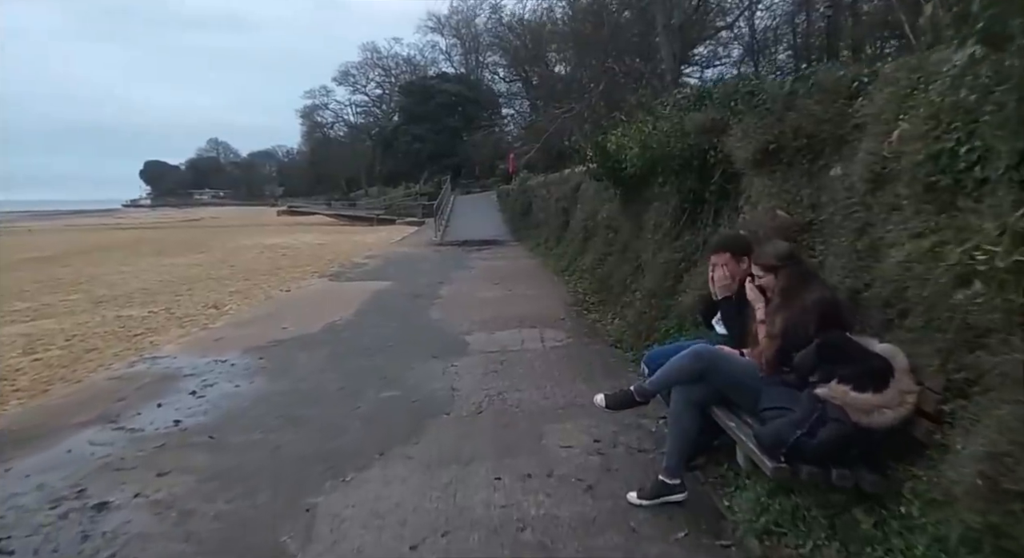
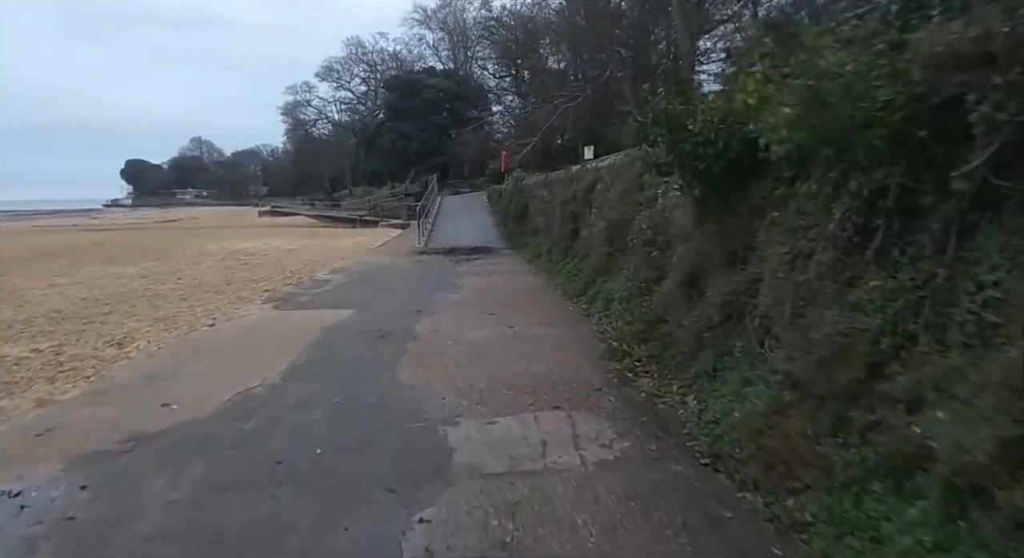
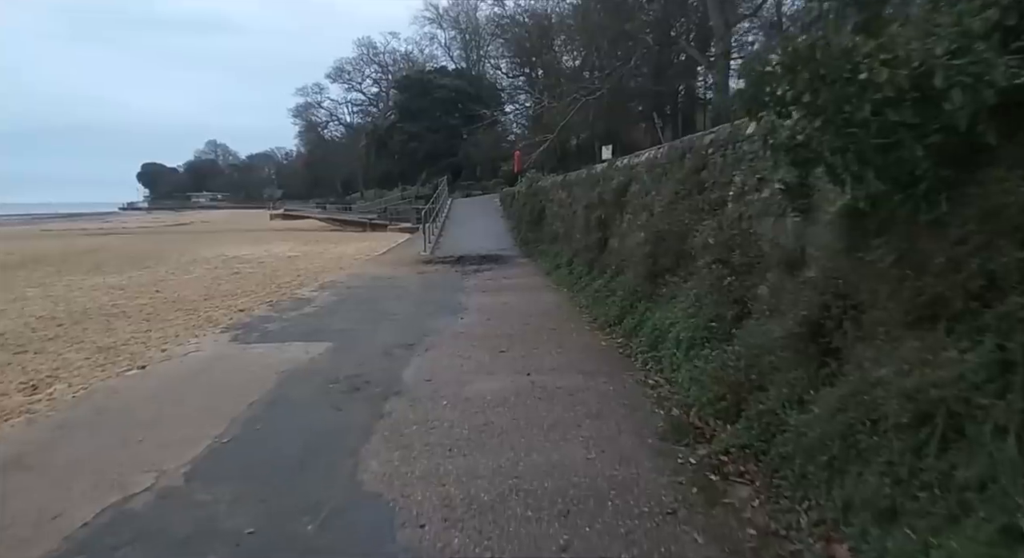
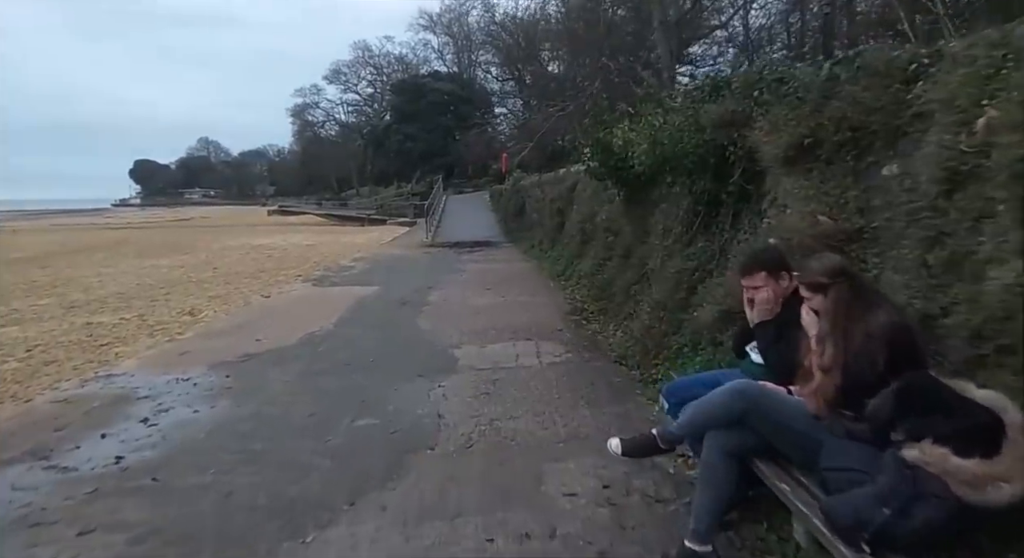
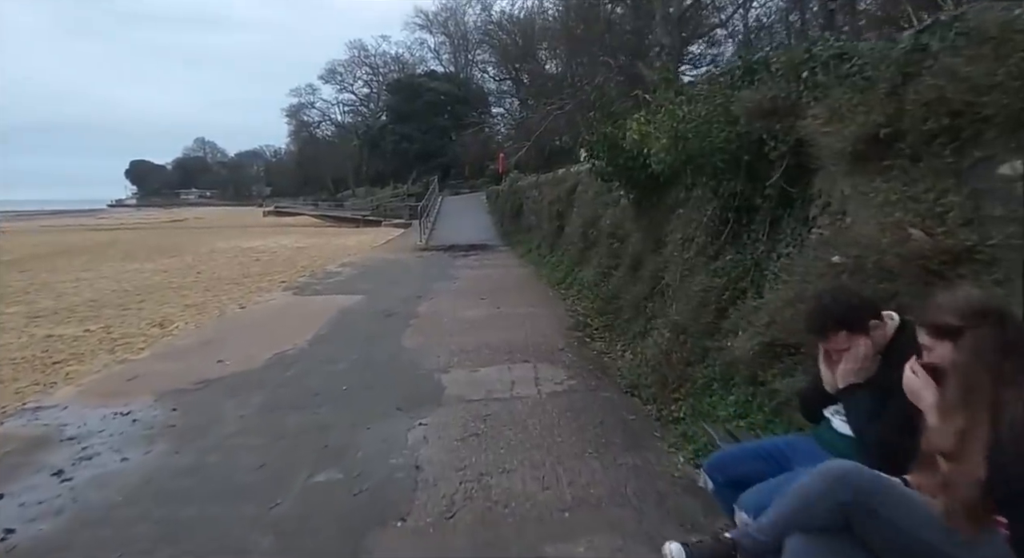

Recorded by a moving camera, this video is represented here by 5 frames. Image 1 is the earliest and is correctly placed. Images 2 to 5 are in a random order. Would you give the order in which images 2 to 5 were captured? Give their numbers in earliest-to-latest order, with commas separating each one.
4, 5, 2, 3
